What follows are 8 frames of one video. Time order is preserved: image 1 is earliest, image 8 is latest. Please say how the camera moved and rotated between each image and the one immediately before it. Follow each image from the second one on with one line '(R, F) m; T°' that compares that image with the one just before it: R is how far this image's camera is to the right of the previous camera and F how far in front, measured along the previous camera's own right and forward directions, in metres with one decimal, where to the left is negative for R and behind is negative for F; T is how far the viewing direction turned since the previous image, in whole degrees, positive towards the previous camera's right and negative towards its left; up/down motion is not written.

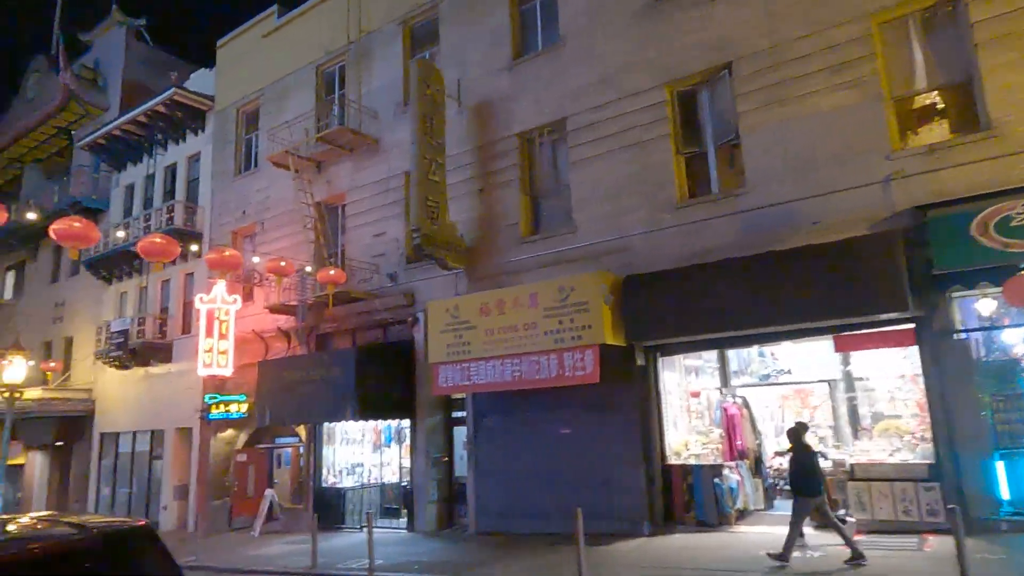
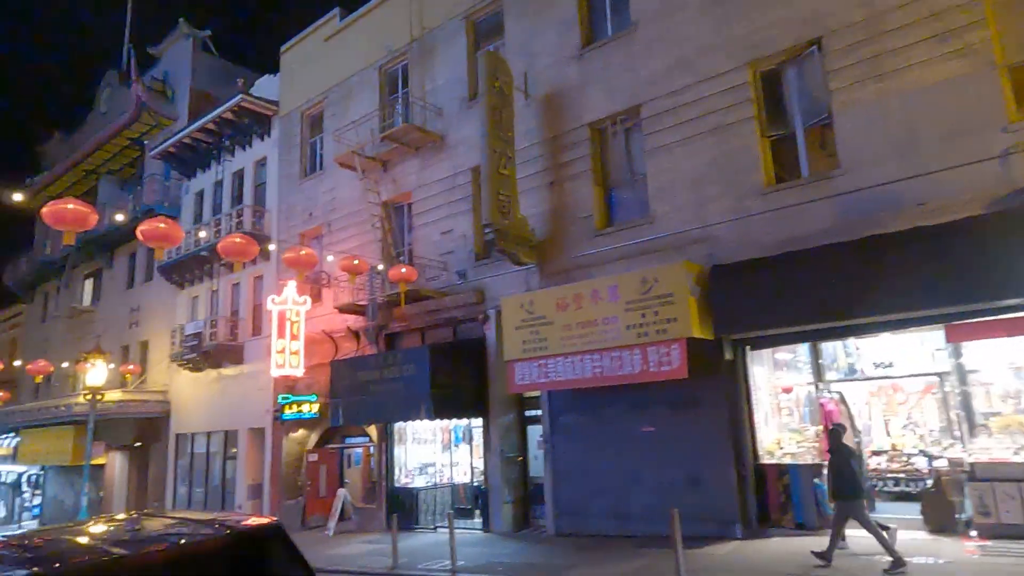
(-0.5, +0.3) m; -4°
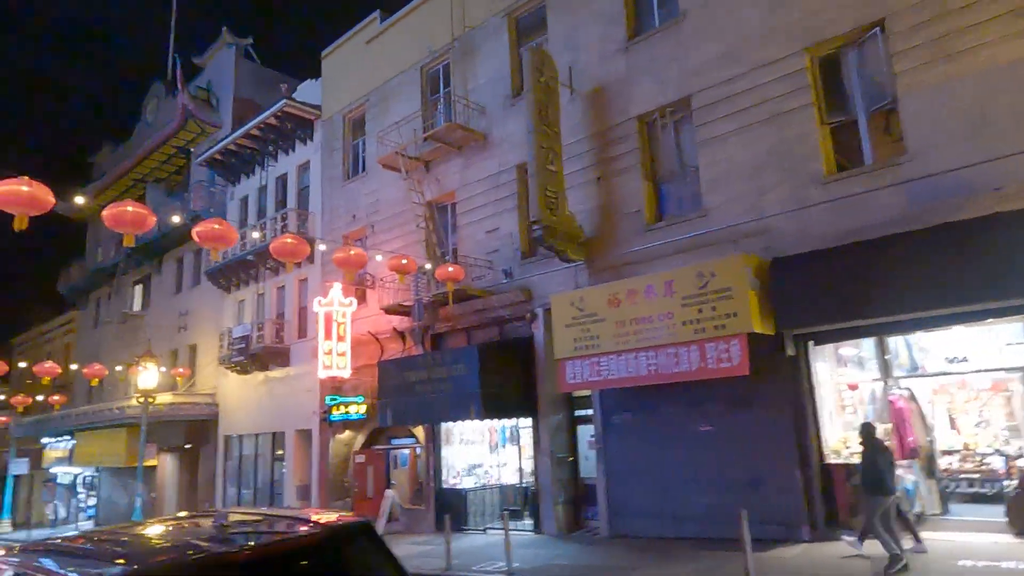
(-0.3, +0.2) m; -3°
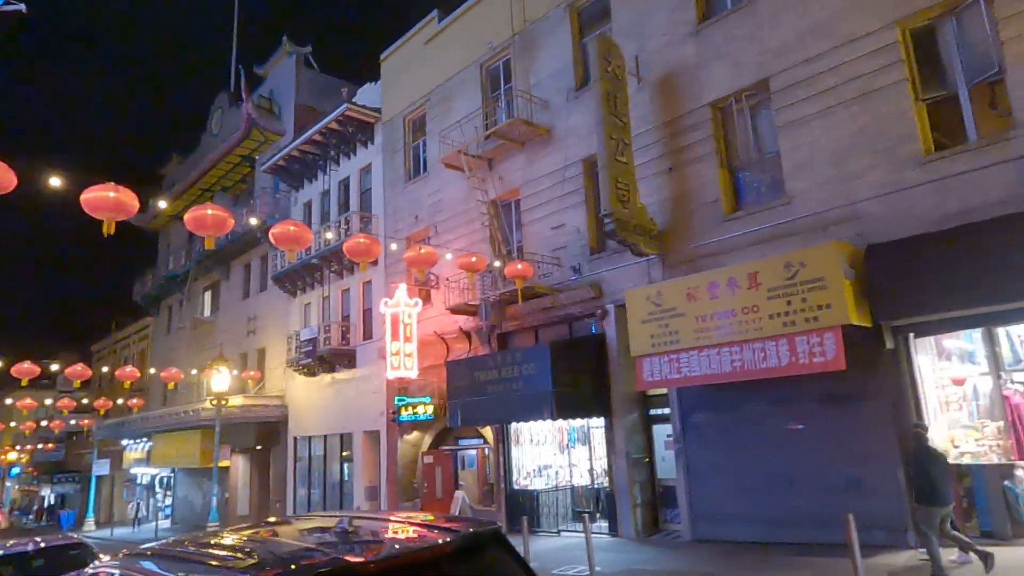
(-0.4, +0.3) m; -4°
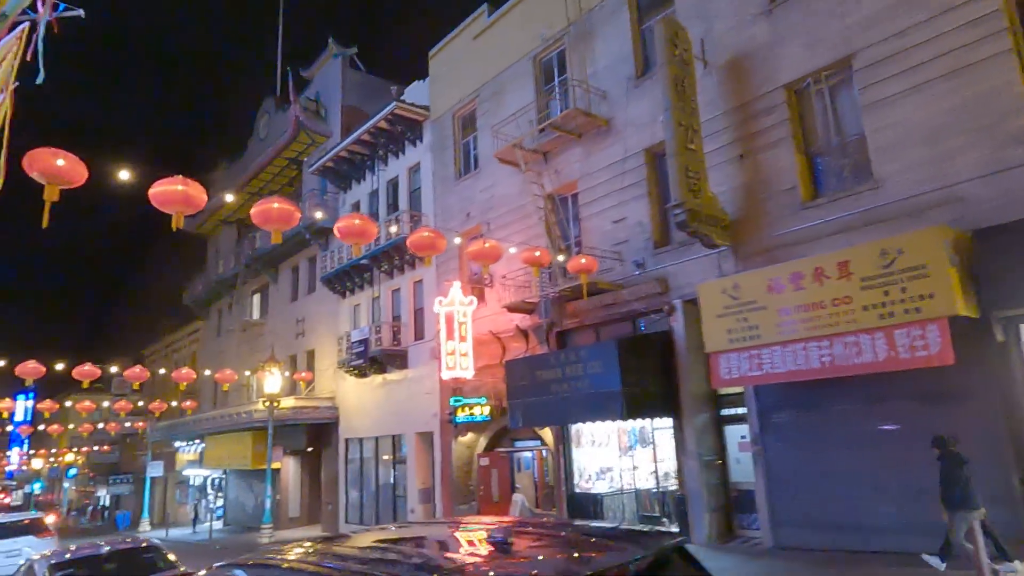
(-0.6, +0.5) m; -3°
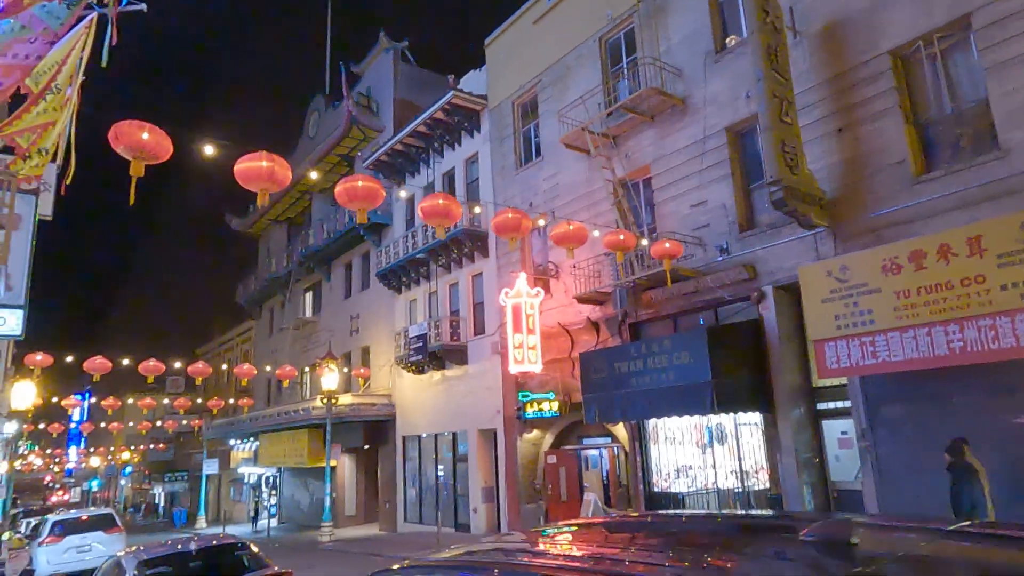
(-0.9, +0.7) m; -3°
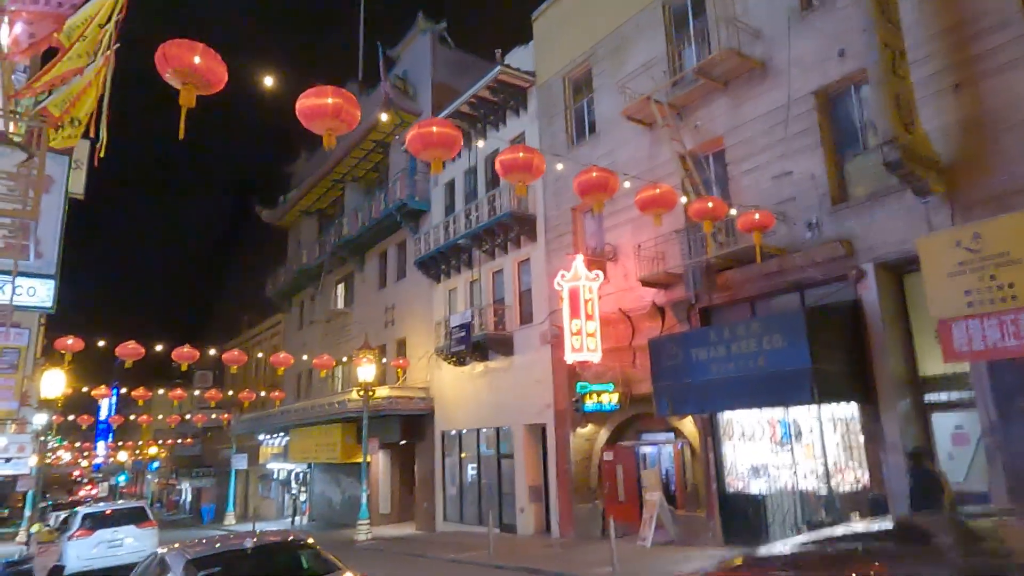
(-0.9, +1.2) m; -2°
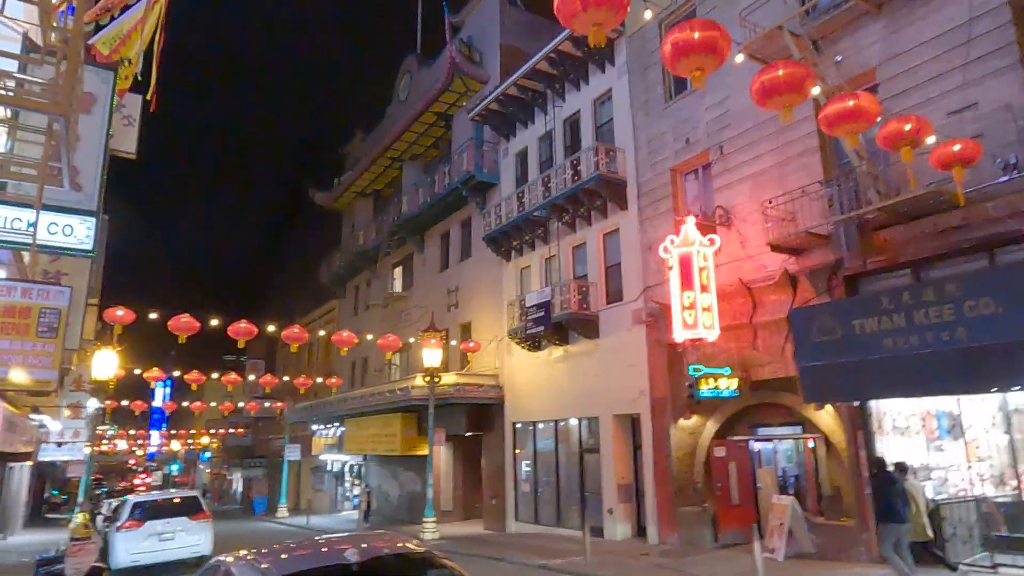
(-1.2, +2.2) m; -4°
